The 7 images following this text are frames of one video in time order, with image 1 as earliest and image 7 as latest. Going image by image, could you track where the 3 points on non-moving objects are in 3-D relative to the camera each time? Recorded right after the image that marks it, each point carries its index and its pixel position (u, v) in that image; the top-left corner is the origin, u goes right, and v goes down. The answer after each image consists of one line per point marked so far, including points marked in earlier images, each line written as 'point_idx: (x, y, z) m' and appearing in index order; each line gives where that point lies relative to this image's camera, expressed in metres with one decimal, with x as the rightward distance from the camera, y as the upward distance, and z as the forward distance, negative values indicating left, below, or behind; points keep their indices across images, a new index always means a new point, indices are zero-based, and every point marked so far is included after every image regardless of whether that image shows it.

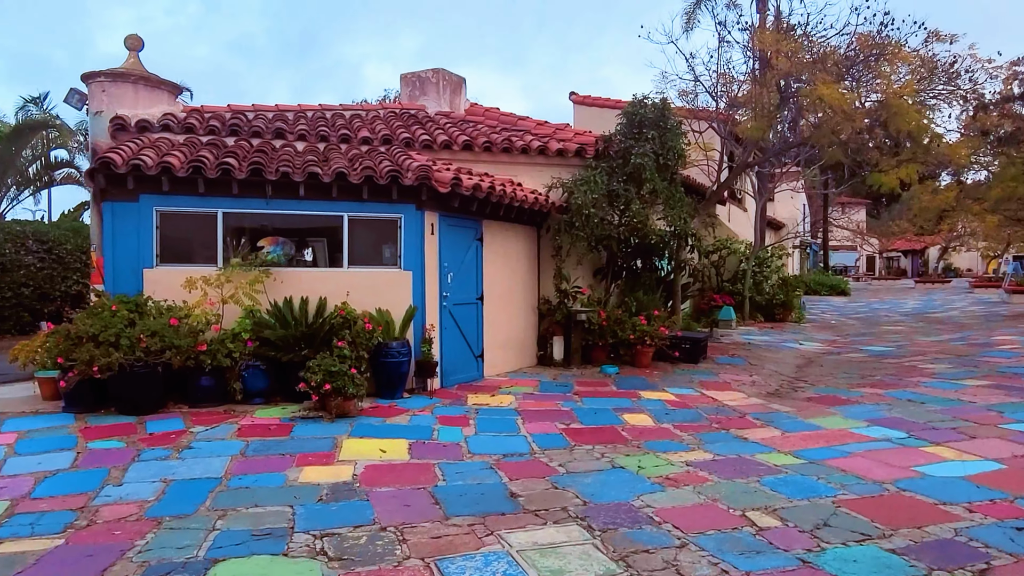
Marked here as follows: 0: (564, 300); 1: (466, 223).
0: (+0.7, -0.2, +9.6) m
1: (-0.5, +0.7, +8.2) m
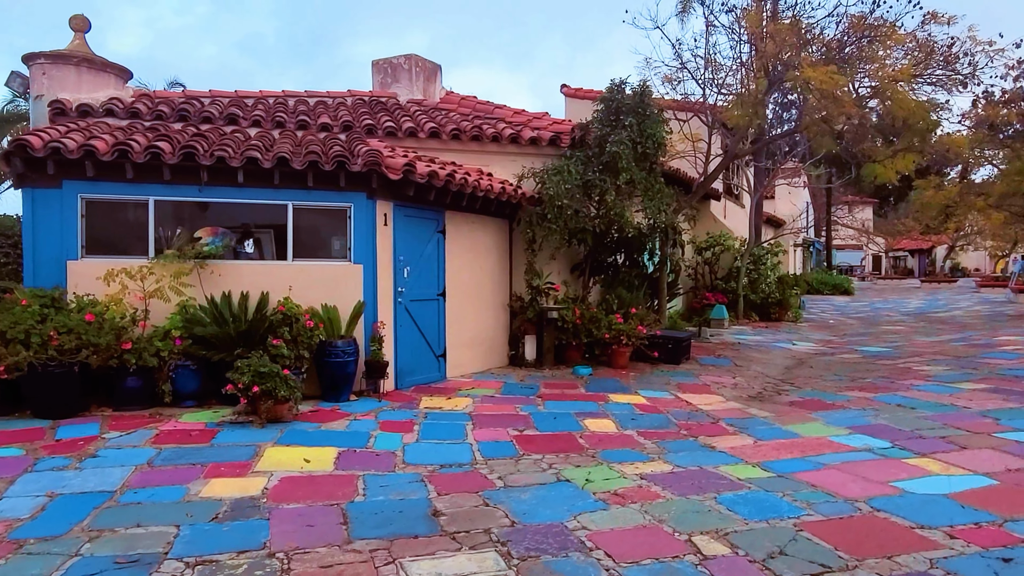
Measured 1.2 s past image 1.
0: (+0.3, -0.1, +9.1) m
1: (-0.9, +0.8, +7.7) m
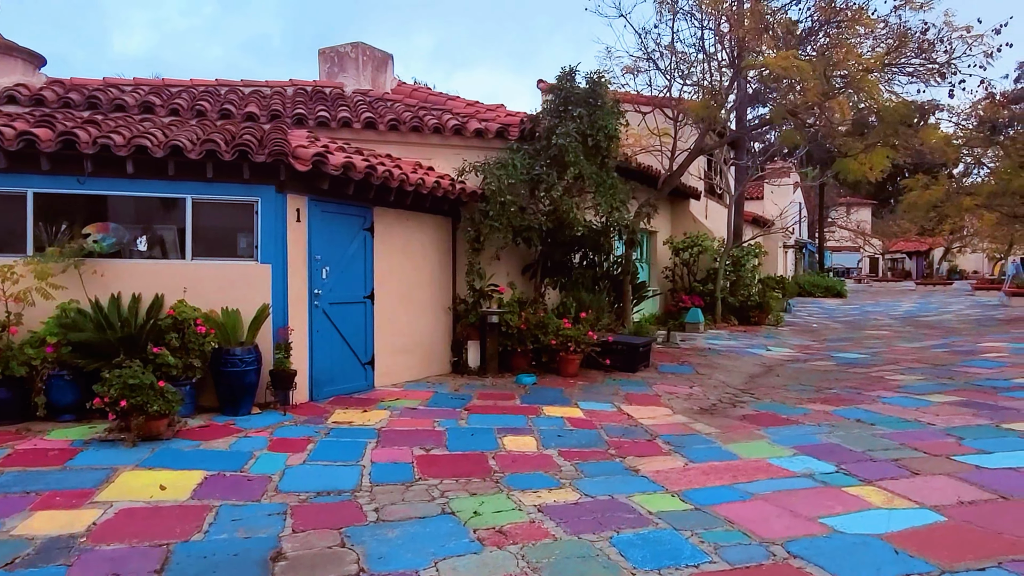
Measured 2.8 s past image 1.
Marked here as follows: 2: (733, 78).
0: (-0.4, -0.1, +8.5) m
1: (-1.6, +0.8, +7.1) m
2: (+2.7, +2.8, +9.5) m
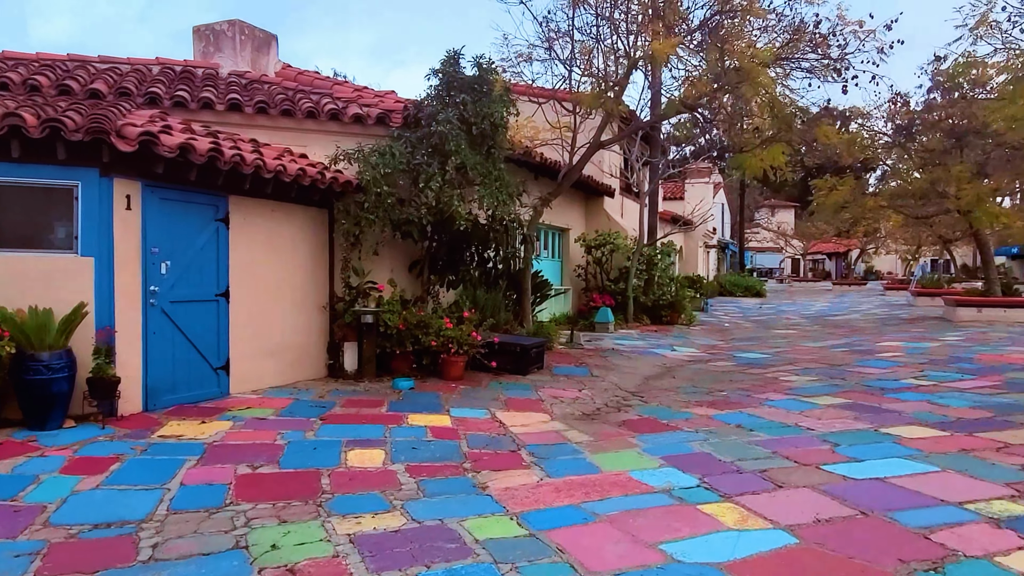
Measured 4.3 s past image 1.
0: (-1.7, -0.1, +7.9) m
1: (-2.8, +0.8, +6.4) m
2: (+1.3, +2.8, +9.2) m
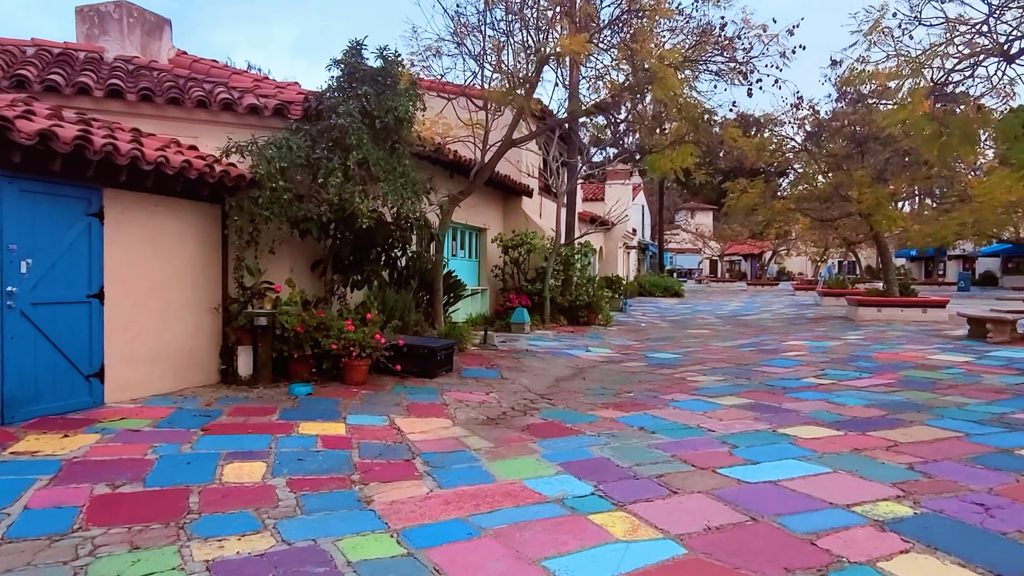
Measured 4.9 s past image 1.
0: (-2.7, -0.1, +7.4) m
1: (-3.6, +0.8, +5.9) m
2: (+0.2, +2.8, +9.0) m
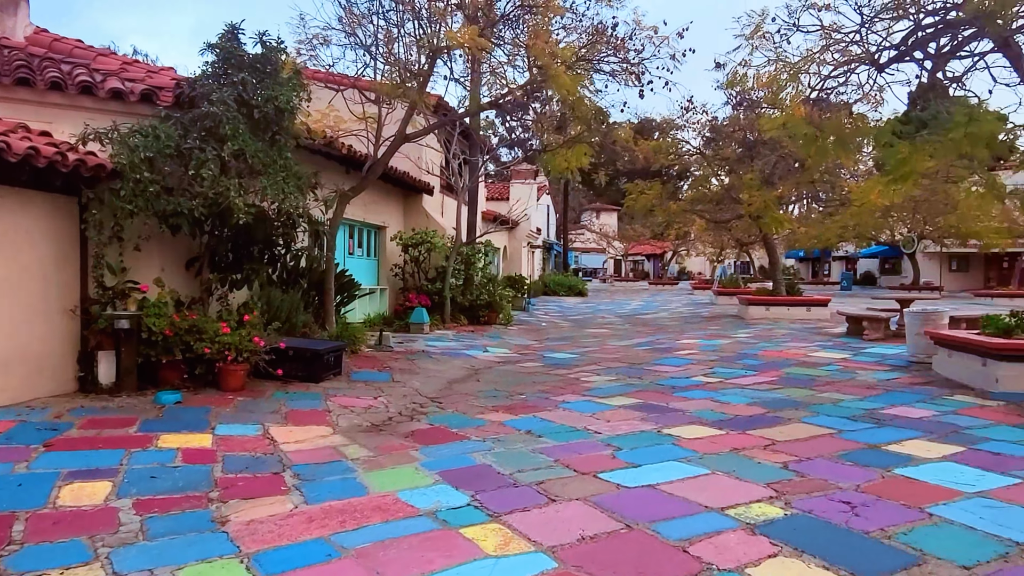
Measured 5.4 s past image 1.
0: (-3.7, -0.1, +6.8) m
1: (-4.5, +0.8, +5.2) m
2: (-1.1, +2.8, +8.7) m
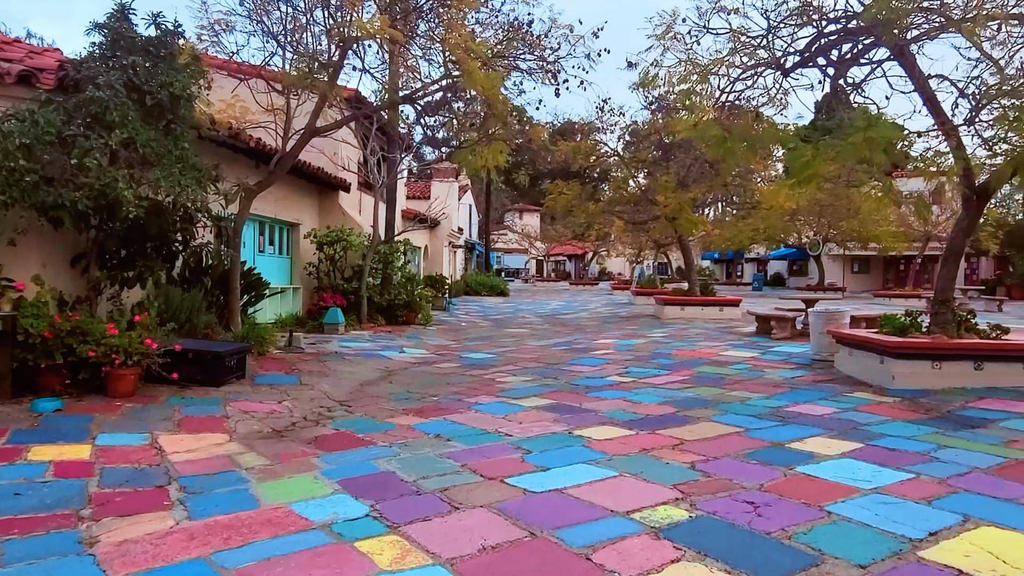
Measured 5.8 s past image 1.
0: (-4.5, -0.1, +6.3) m
1: (-5.1, +0.8, +4.5) m
2: (-2.1, +2.8, +8.4) m
